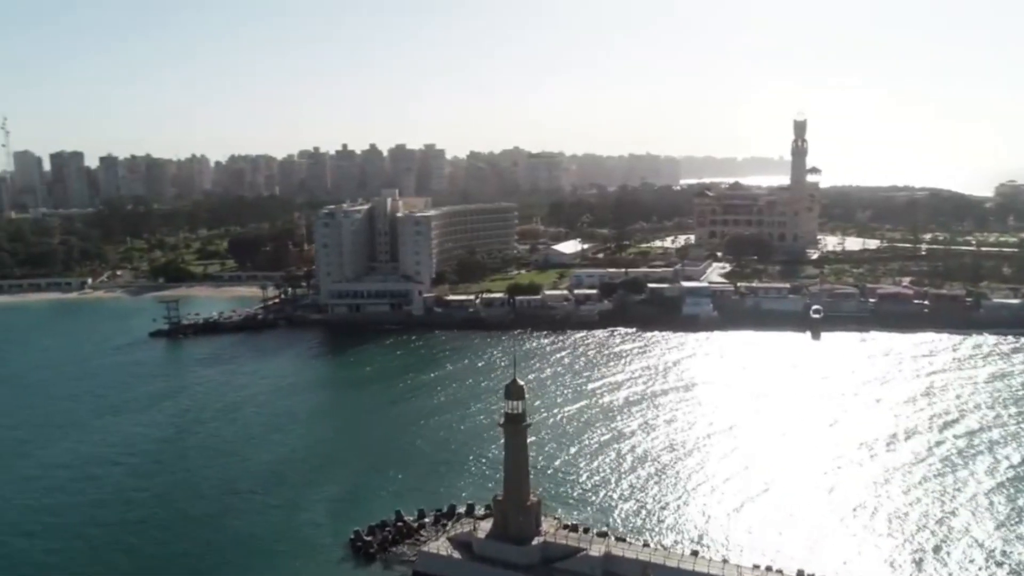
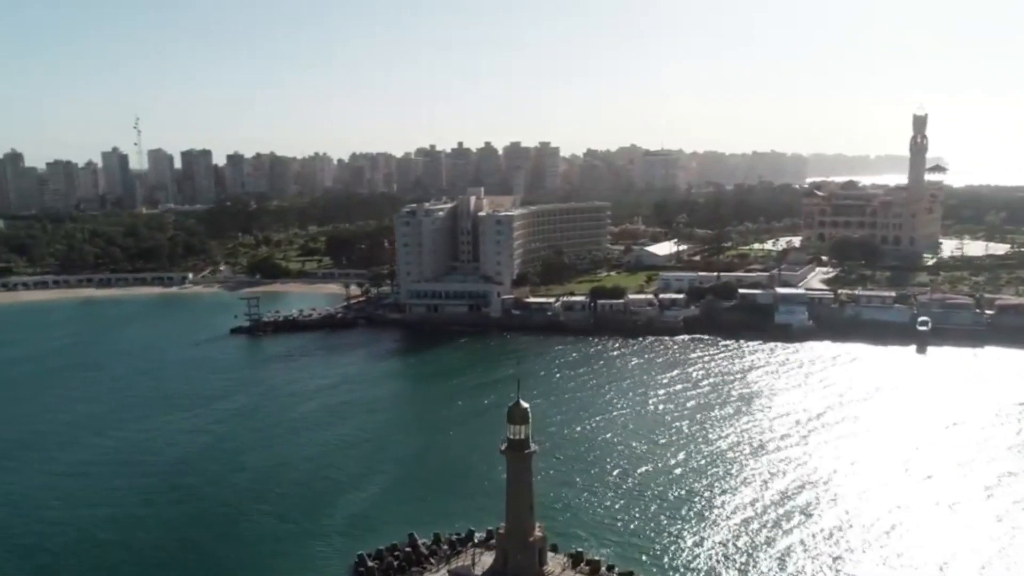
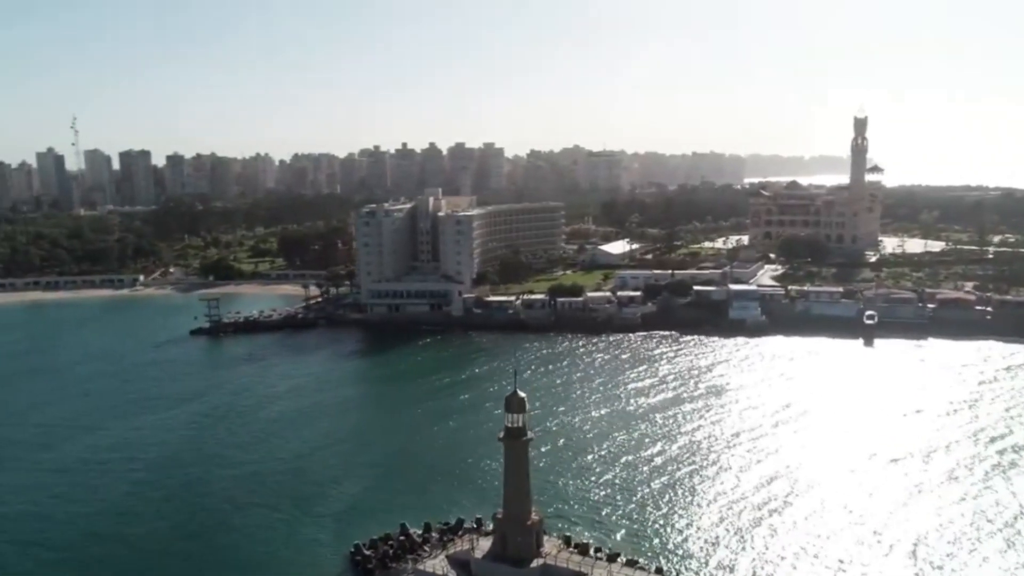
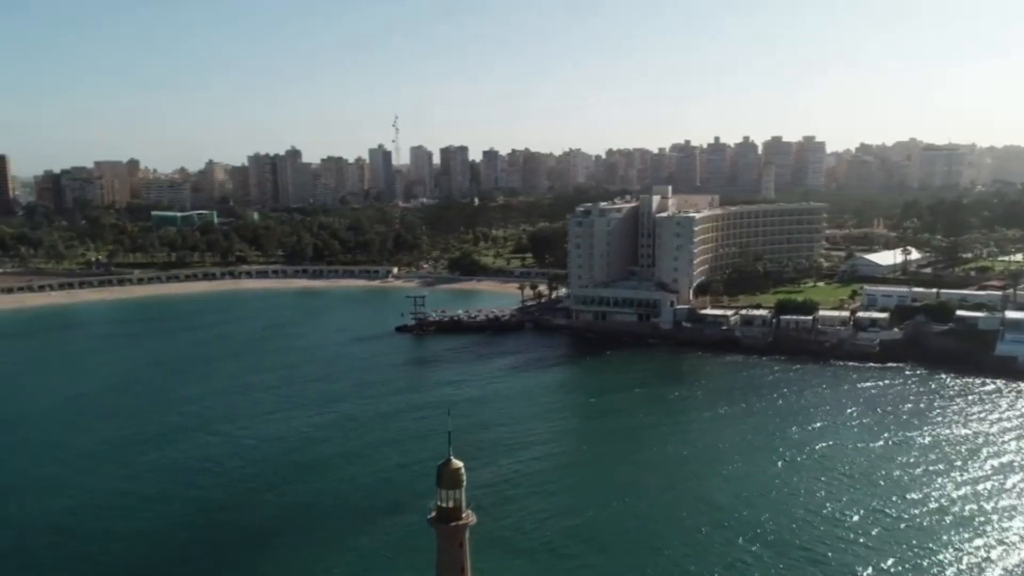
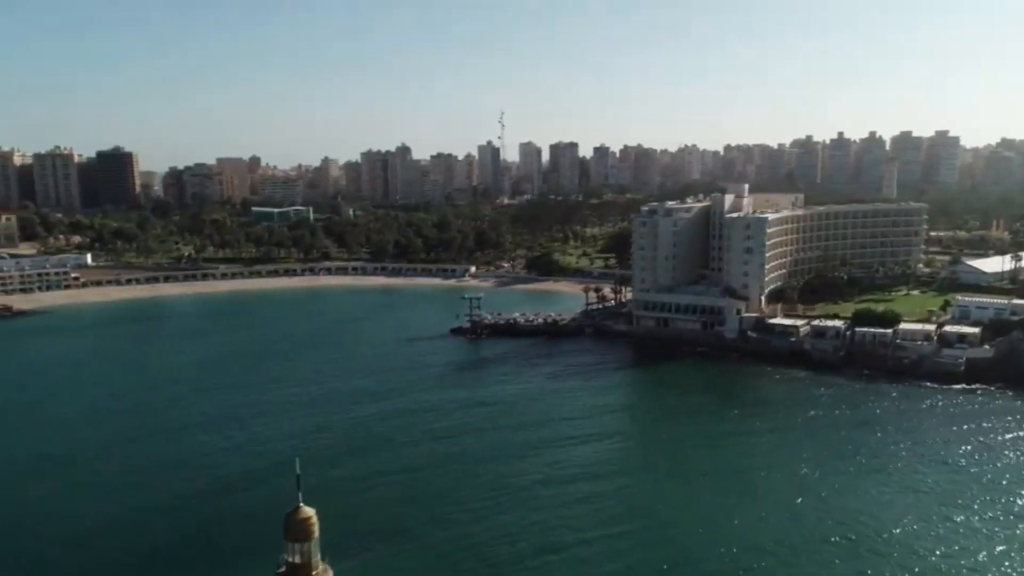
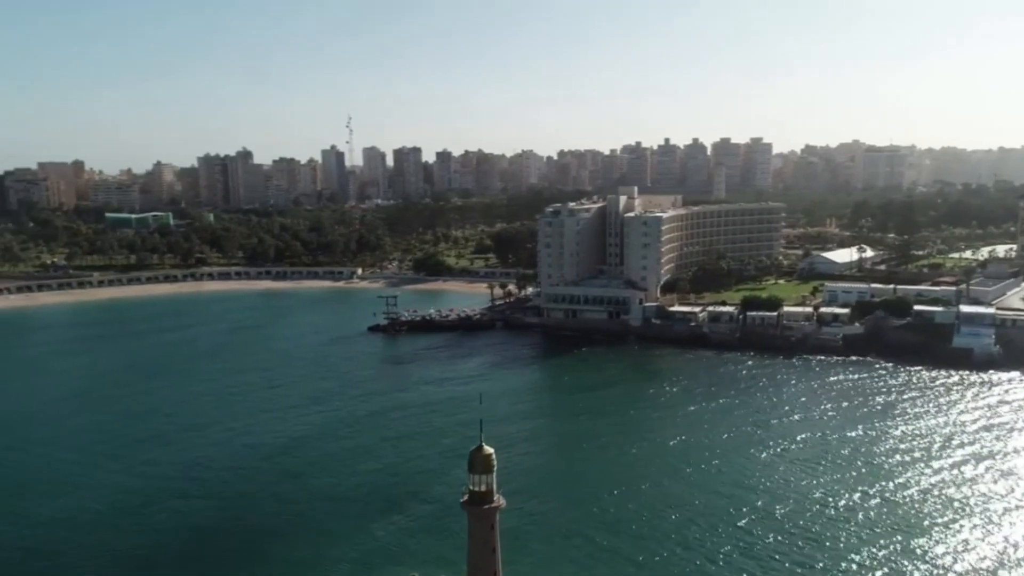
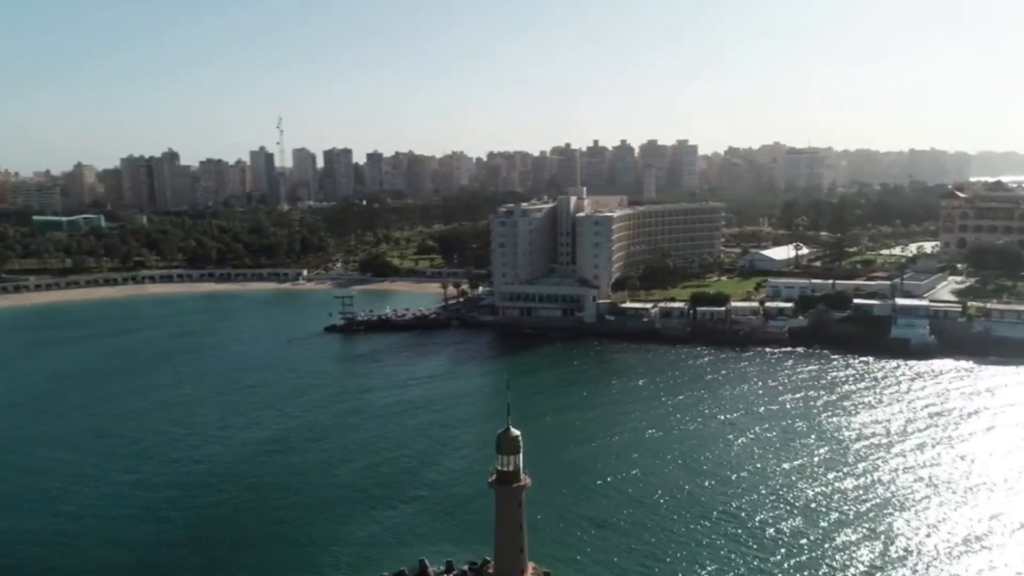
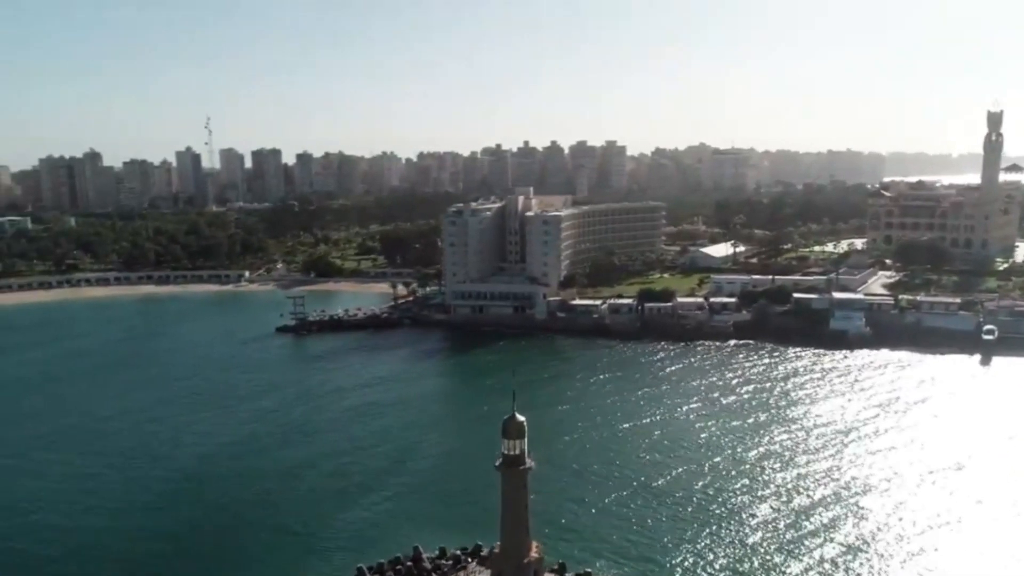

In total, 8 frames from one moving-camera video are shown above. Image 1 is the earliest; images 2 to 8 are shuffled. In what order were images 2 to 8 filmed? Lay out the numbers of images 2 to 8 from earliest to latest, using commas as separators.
3, 2, 8, 7, 6, 4, 5
